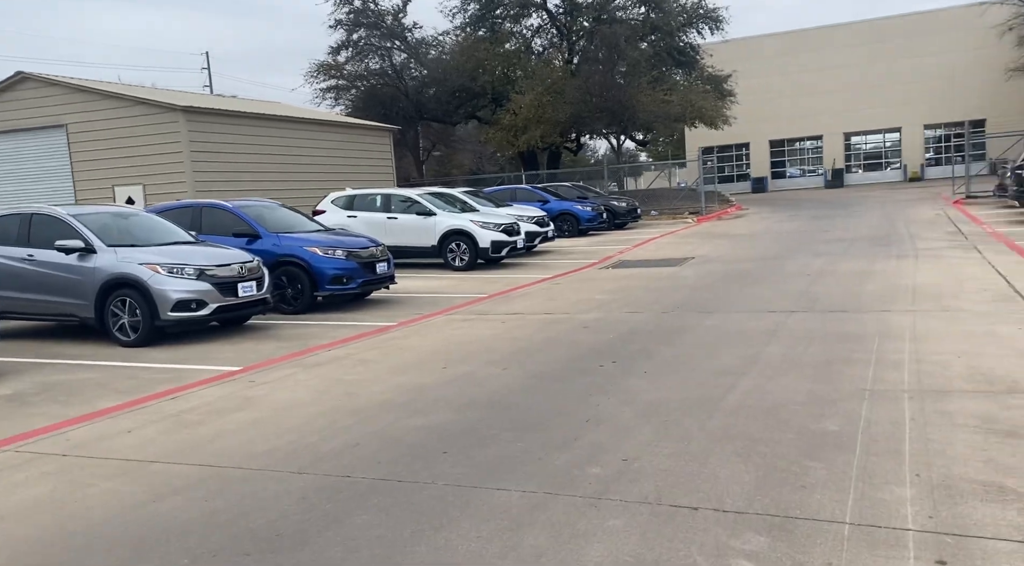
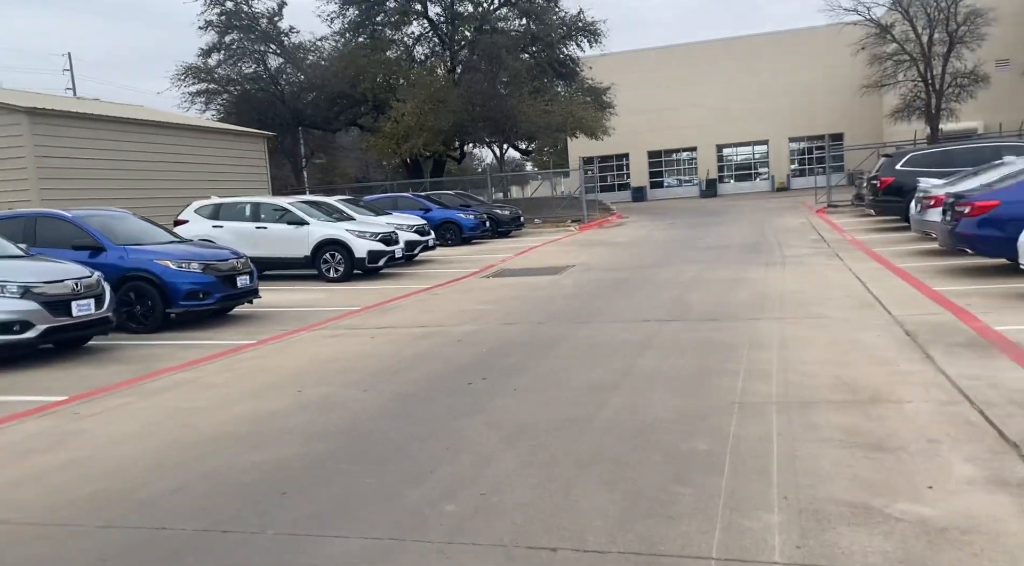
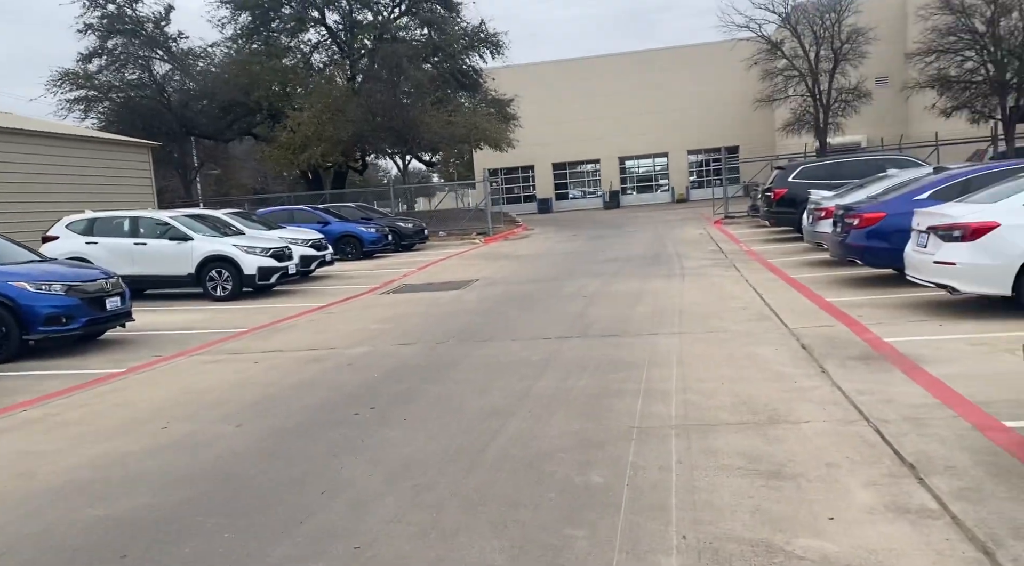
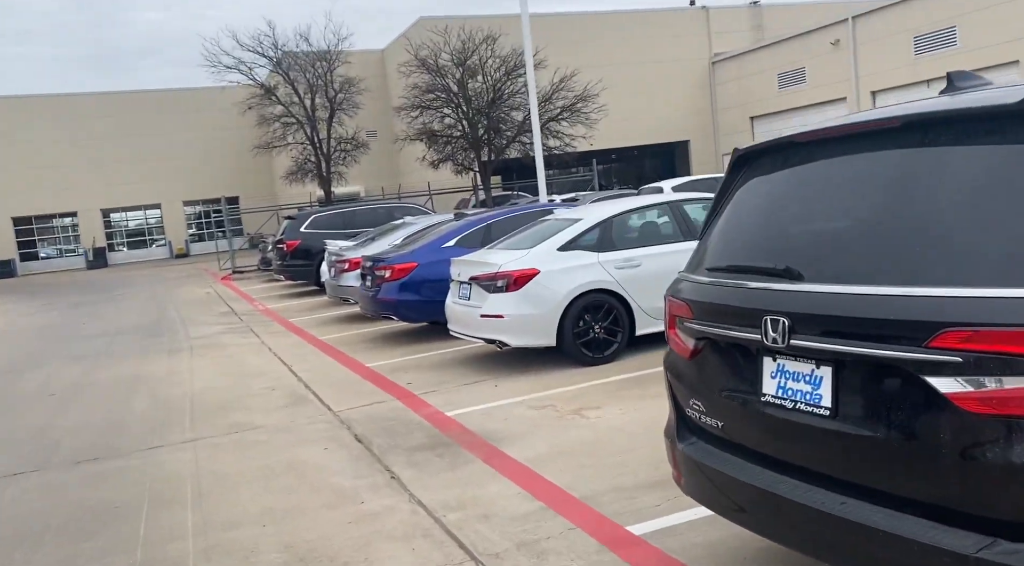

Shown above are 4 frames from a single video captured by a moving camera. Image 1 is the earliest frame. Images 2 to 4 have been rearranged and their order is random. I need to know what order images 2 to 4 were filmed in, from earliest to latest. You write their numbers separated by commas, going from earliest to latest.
2, 3, 4
